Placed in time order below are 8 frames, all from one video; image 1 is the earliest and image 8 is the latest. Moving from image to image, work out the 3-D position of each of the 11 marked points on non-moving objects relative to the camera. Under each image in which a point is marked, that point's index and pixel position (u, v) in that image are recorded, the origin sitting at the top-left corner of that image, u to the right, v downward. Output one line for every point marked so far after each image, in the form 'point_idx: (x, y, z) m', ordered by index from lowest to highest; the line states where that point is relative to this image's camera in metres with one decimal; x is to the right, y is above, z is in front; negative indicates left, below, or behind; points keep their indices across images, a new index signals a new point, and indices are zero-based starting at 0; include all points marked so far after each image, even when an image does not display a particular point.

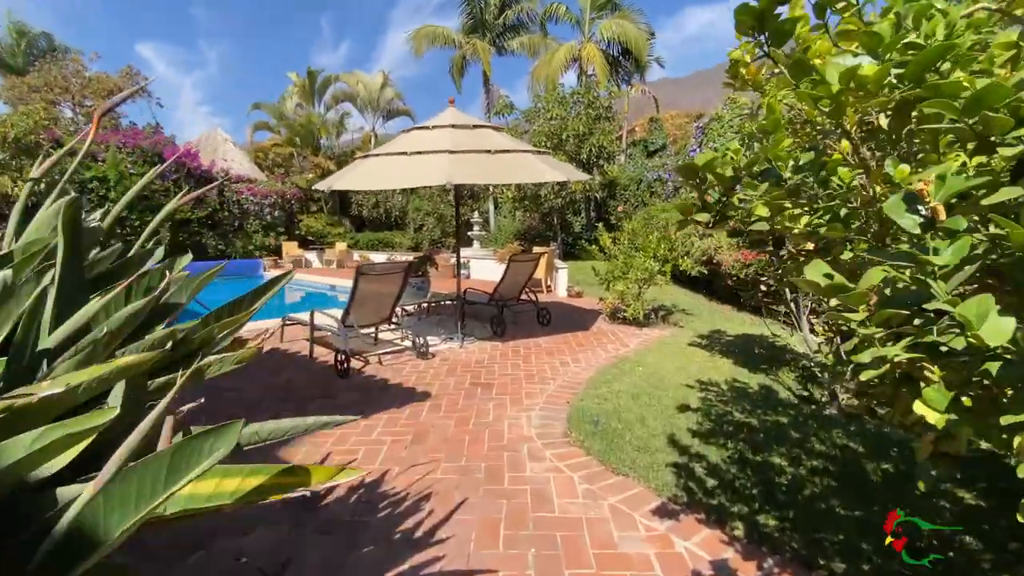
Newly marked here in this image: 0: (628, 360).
0: (+1.3, -0.8, +5.6) m
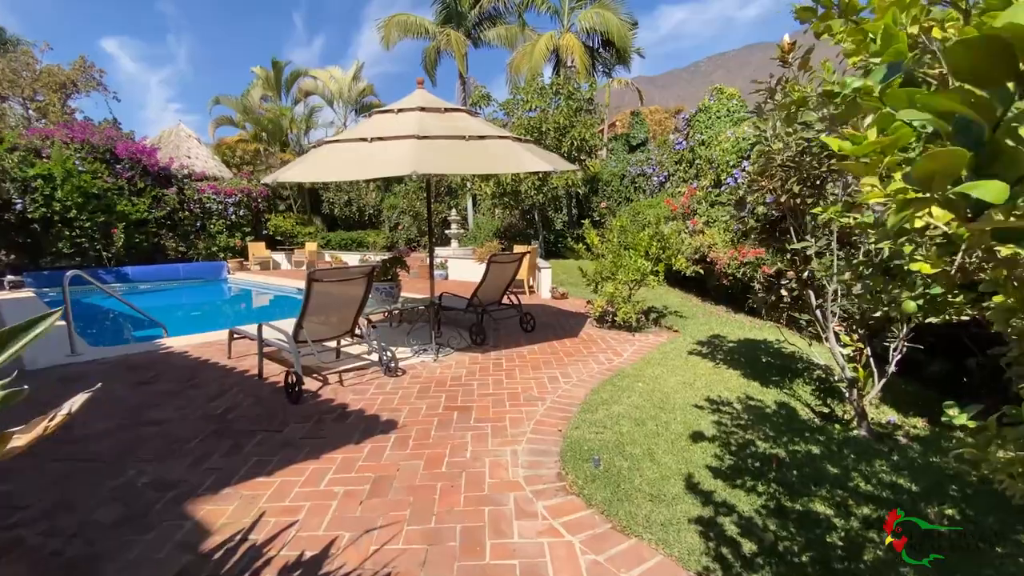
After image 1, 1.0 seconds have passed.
0: (+1.1, -0.8, +5.0) m
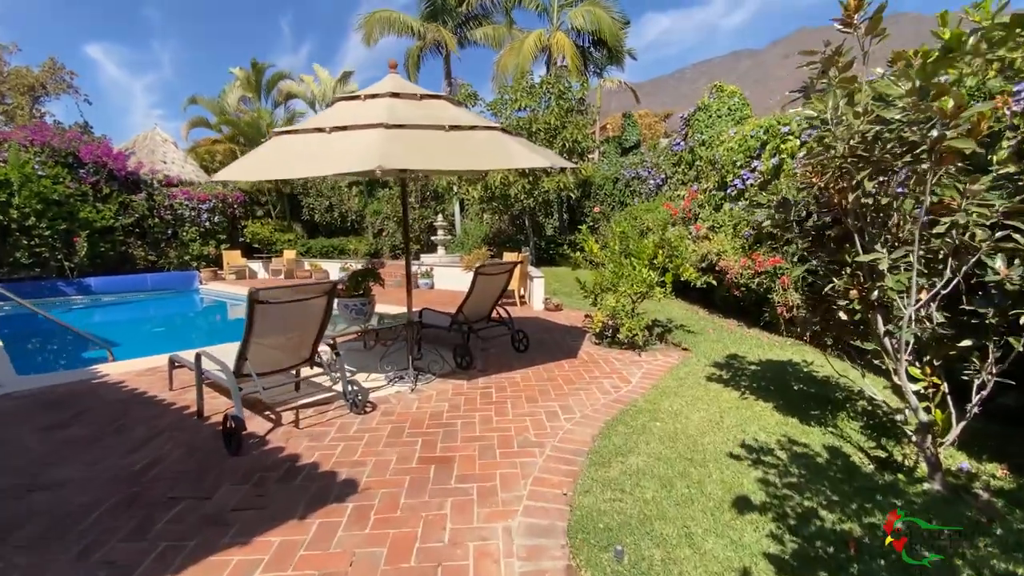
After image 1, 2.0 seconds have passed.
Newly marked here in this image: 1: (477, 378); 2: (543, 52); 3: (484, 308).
0: (+1.0, -1.0, +4.2) m
1: (-0.4, -0.9, +5.2) m
2: (+1.0, +7.8, +16.9) m
3: (-0.3, -0.2, +6.1) m
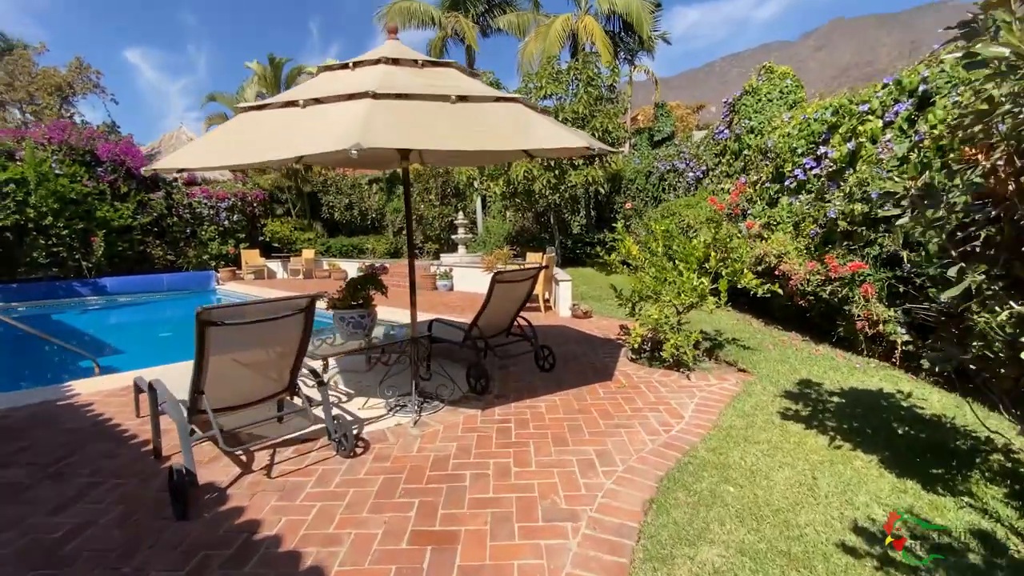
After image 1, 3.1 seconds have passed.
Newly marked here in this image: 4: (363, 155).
0: (+1.2, -1.1, +3.2) m
1: (-0.1, -1.0, +4.4) m
2: (+1.8, +7.8, +15.9) m
3: (-0.1, -0.3, +5.2) m
4: (-1.5, +1.5, +5.1) m
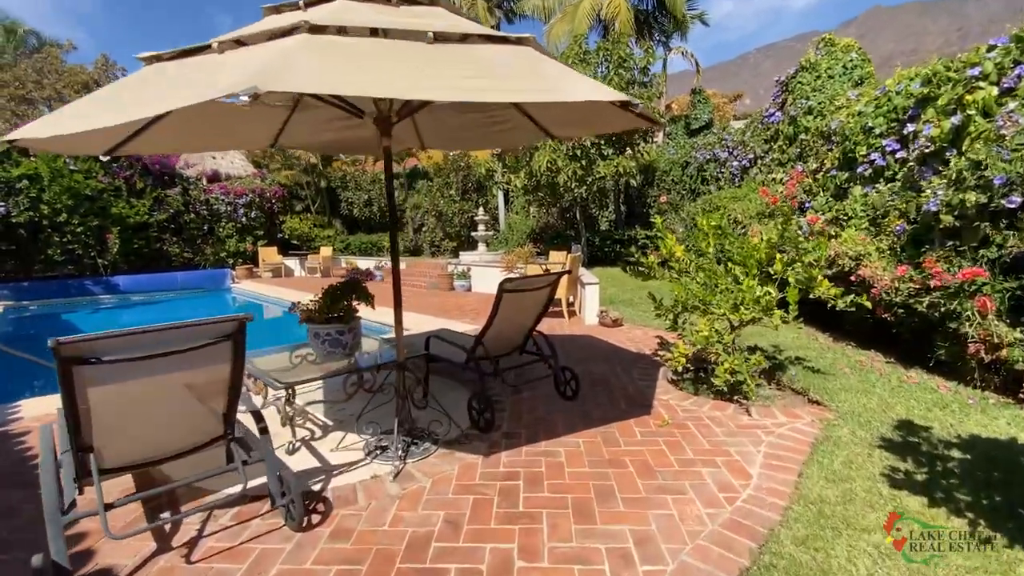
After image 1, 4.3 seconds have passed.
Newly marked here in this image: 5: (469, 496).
0: (+1.2, -1.2, +2.2) m
1: (-0.1, -1.1, +3.4) m
2: (+2.5, +7.8, +14.8) m
3: (+0.1, -0.4, +4.2) m
4: (-1.4, +1.4, +4.2) m
5: (-0.3, -1.2, +2.9) m
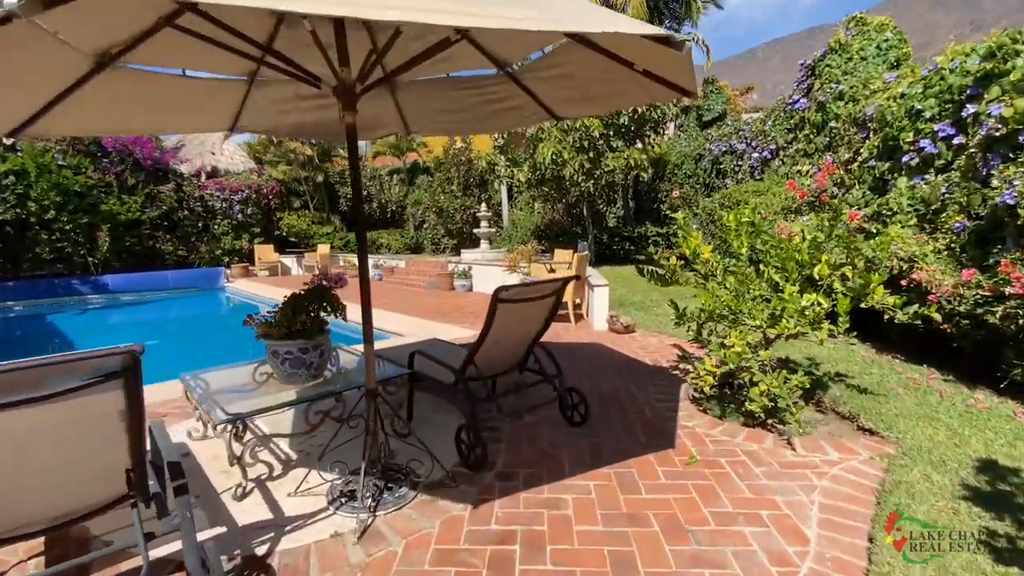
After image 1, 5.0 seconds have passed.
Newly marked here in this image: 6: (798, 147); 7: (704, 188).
0: (+1.1, -1.3, +1.6) m
1: (-0.1, -1.2, +2.8) m
2: (+2.6, +7.8, +14.1) m
3: (0.0, -0.4, +3.6) m
4: (-1.4, +1.3, +3.6) m
5: (-0.3, -1.3, +2.3) m
6: (+4.6, +2.2, +8.1) m
7: (+4.3, +2.2, +11.3) m
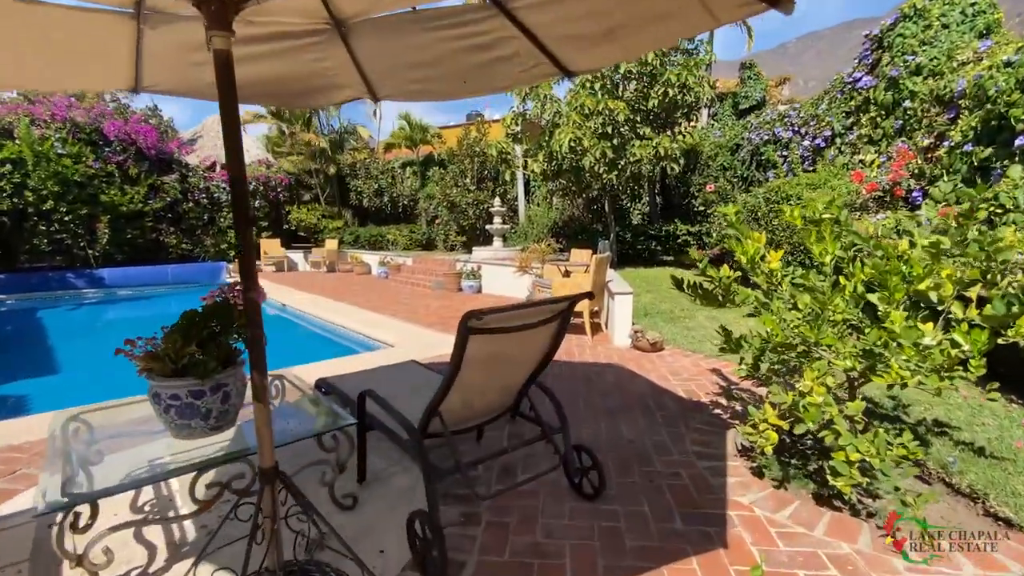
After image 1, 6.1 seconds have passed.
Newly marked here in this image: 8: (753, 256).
0: (+1.0, -1.4, +0.5) m
1: (-0.2, -1.3, +1.8) m
2: (+3.1, +7.7, +12.9) m
3: (0.0, -0.5, +2.6) m
4: (-1.4, +1.3, +2.7) m
5: (-0.4, -1.4, +1.3) m
6: (+4.7, +2.1, +6.9) m
7: (+4.6, +2.1, +10.1) m
8: (+1.5, +0.2, +3.1) m
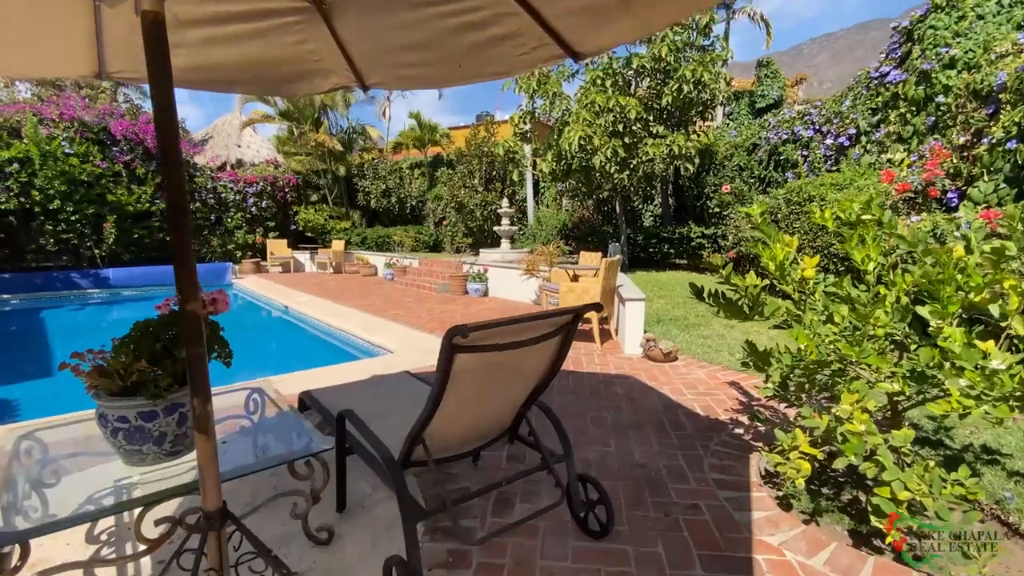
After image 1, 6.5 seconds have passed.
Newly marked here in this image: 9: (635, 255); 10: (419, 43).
0: (+0.9, -1.4, +0.2) m
1: (-0.3, -1.3, +1.5) m
2: (+3.4, +7.6, +12.6) m
3: (0.0, -0.6, +2.3) m
4: (-1.4, +1.2, +2.4) m
5: (-0.5, -1.4, +1.0) m
6: (+4.8, +2.0, +6.5) m
7: (+4.7, +2.0, +9.7) m
8: (+1.5, +0.2, +2.8) m
9: (+2.7, +0.7, +11.0) m
10: (-0.5, +1.2, +2.5) m
